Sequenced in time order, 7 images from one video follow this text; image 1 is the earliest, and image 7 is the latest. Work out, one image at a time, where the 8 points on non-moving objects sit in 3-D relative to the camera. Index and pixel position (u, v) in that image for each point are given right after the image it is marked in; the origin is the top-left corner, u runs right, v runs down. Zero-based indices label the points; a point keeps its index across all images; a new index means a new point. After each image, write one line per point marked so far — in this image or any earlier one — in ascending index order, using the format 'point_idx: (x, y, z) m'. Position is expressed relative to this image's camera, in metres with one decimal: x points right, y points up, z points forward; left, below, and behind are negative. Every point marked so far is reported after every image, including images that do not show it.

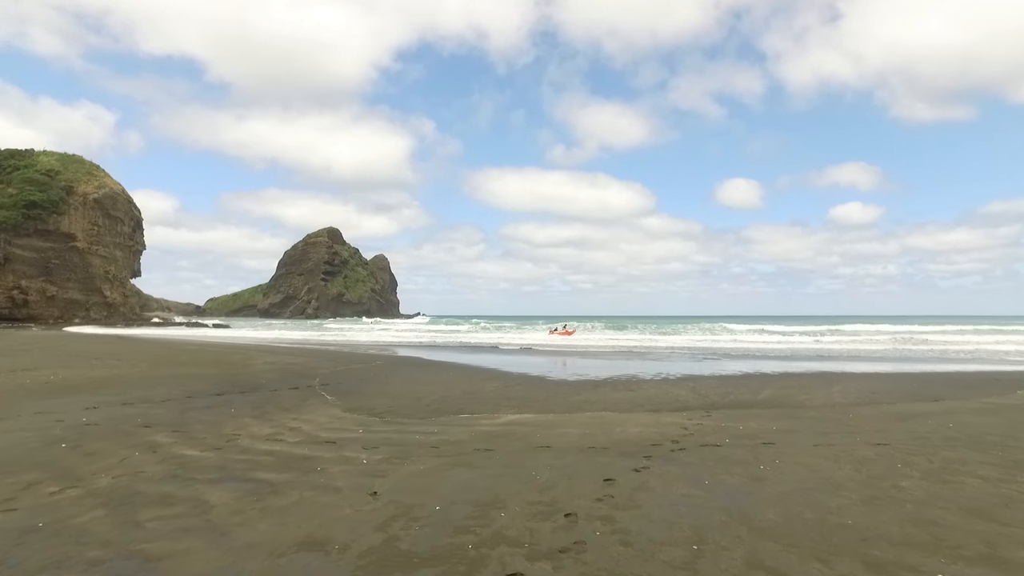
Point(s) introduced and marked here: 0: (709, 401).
0: (+3.8, -2.2, +12.5) m
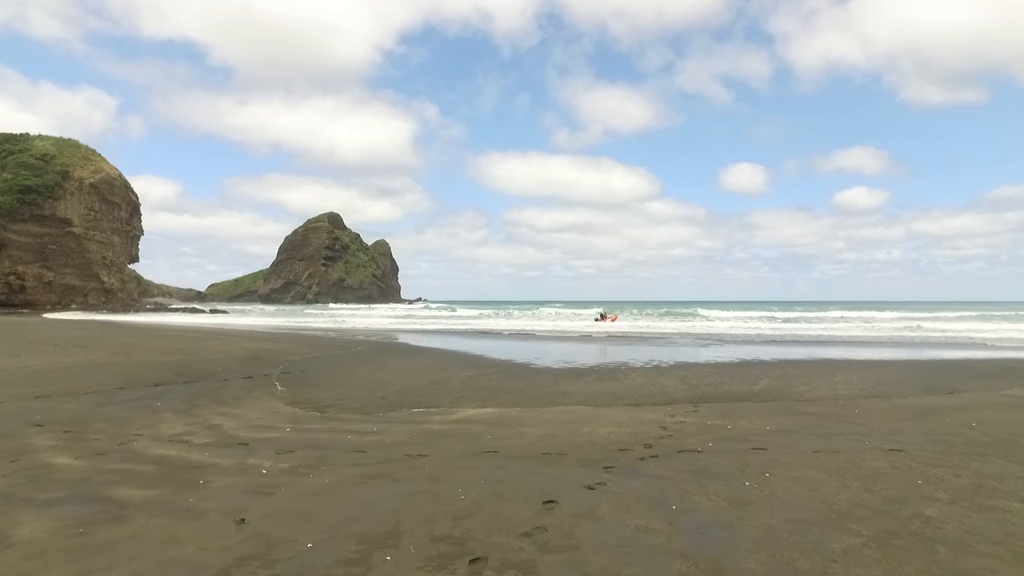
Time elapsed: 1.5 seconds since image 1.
0: (+3.2, -1.8, +11.2) m
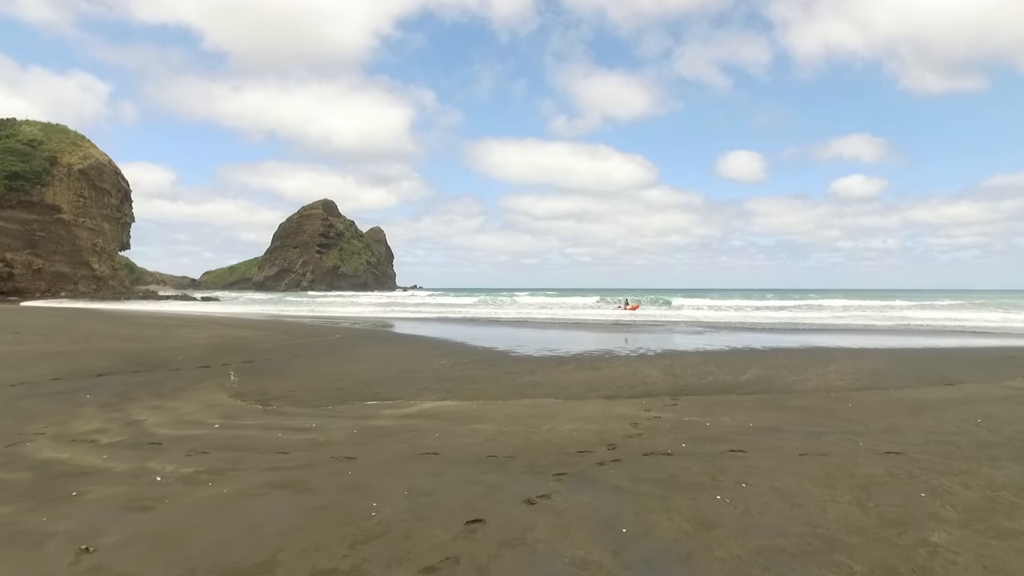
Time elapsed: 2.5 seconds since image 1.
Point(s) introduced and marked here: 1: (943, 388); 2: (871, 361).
0: (+2.7, -1.5, +10.4) m
1: (+6.4, -1.5, +9.6) m
2: (+7.6, -1.5, +13.7) m
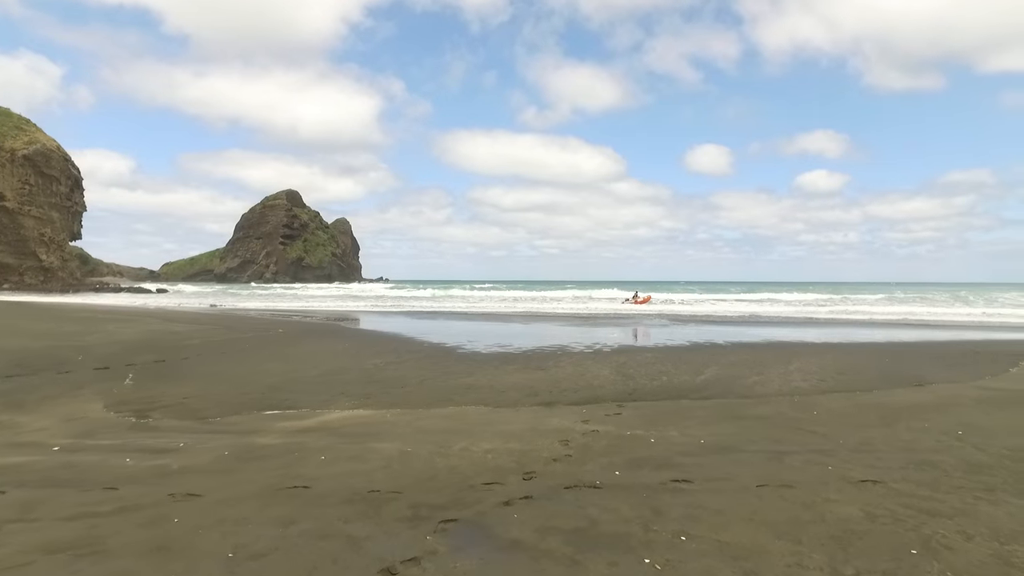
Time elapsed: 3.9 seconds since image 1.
0: (+1.7, -1.4, +9.3) m
1: (+5.4, -1.4, +8.7) m
2: (+6.5, -1.4, +12.9) m
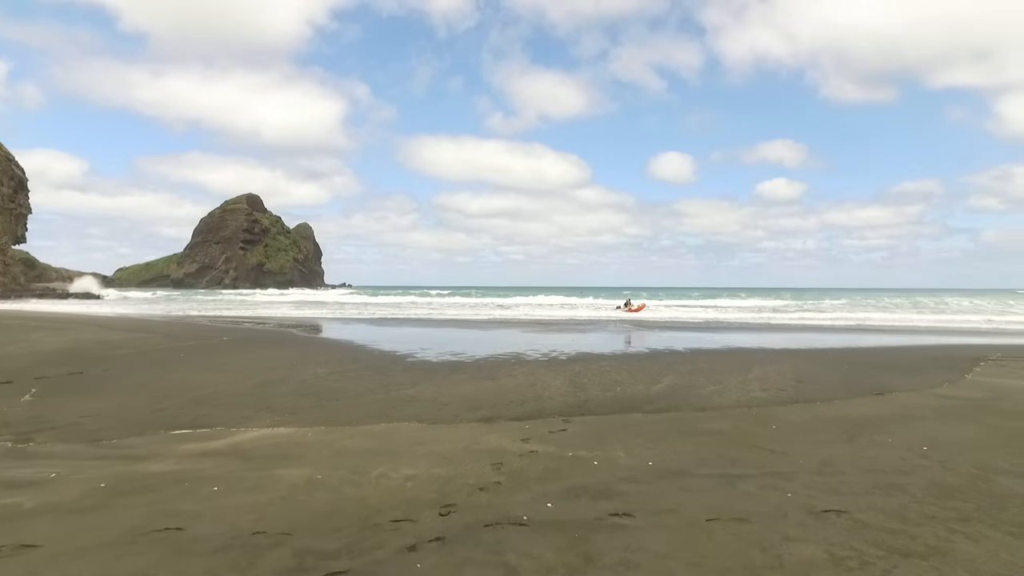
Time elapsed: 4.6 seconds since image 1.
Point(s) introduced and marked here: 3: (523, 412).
0: (+0.9, -1.5, +8.7) m
1: (+4.7, -1.4, +8.4) m
2: (+5.5, -1.5, +12.6) m
3: (+0.1, -1.5, +7.7) m
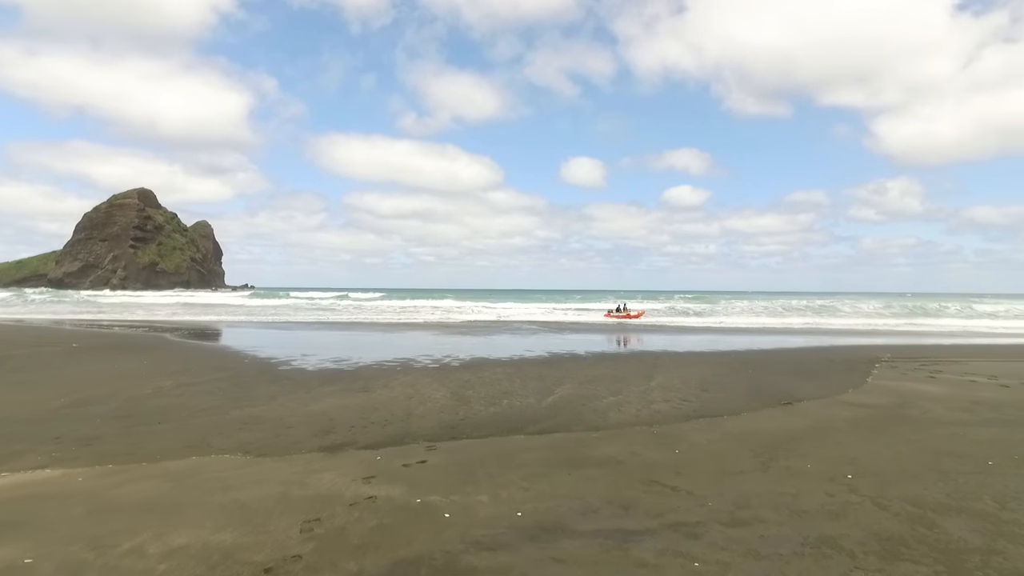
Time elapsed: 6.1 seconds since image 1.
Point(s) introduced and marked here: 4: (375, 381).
0: (-0.6, -1.5, +7.4) m
1: (+3.2, -1.4, +7.5) m
2: (+3.4, -1.5, +11.8) m
3: (-1.3, -1.4, +6.3) m
4: (-2.3, -1.5, +10.9) m
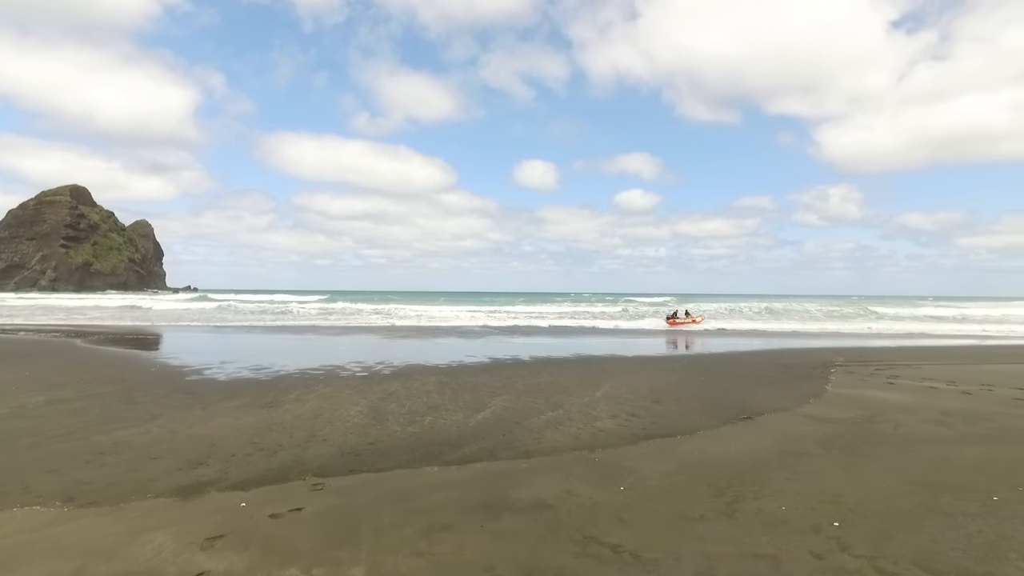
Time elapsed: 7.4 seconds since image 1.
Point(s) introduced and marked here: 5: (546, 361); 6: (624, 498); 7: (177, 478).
0: (-1.4, -1.4, +6.2) m
1: (+2.4, -1.4, +6.6) m
2: (+2.3, -1.5, +10.9) m
3: (-1.9, -1.4, +5.1) m
4: (-3.3, -1.5, +9.6) m
5: (+0.6, -1.5, +13.5) m
6: (+0.7, -1.3, +4.2) m
7: (-2.5, -1.4, +4.9) m
